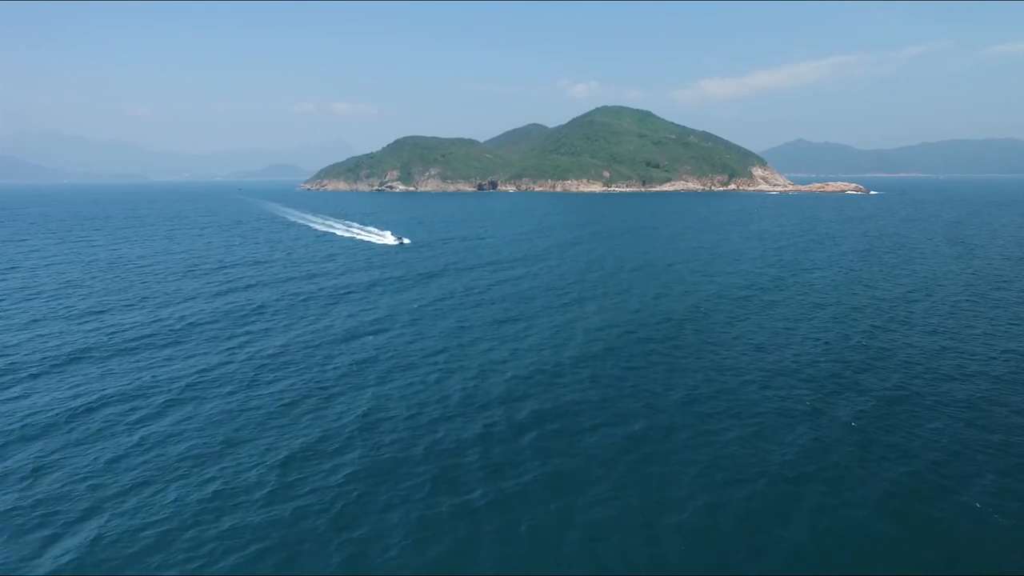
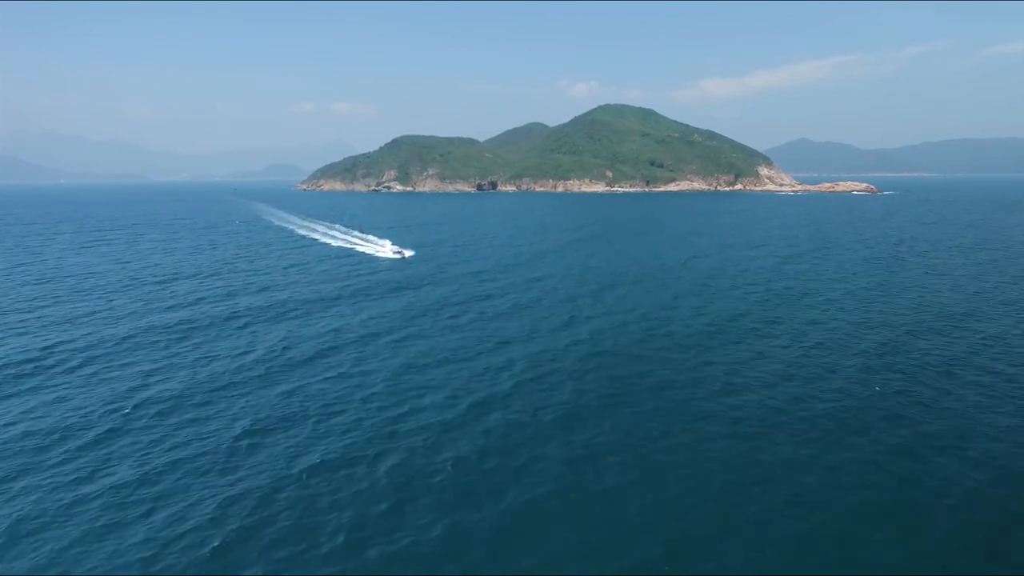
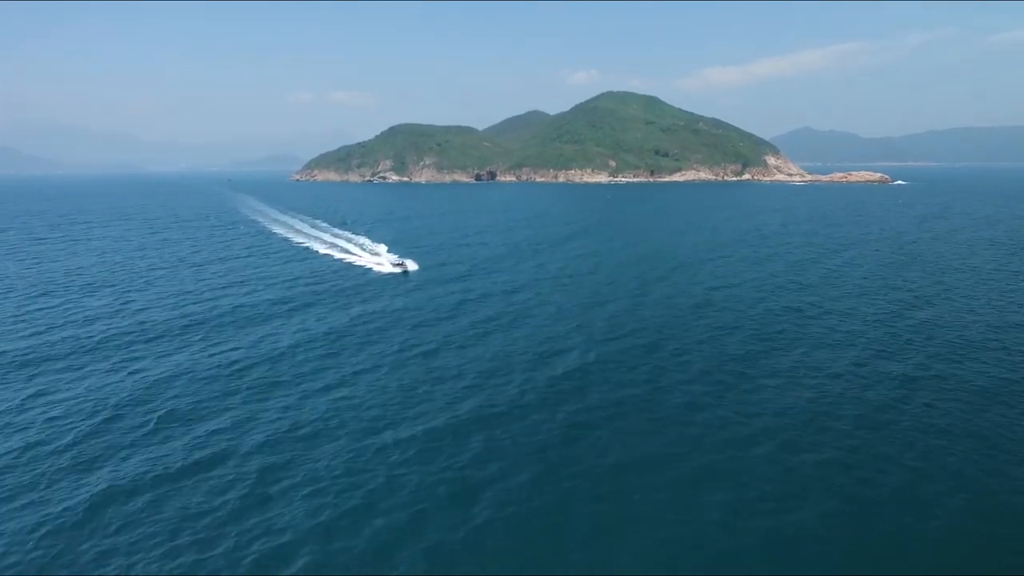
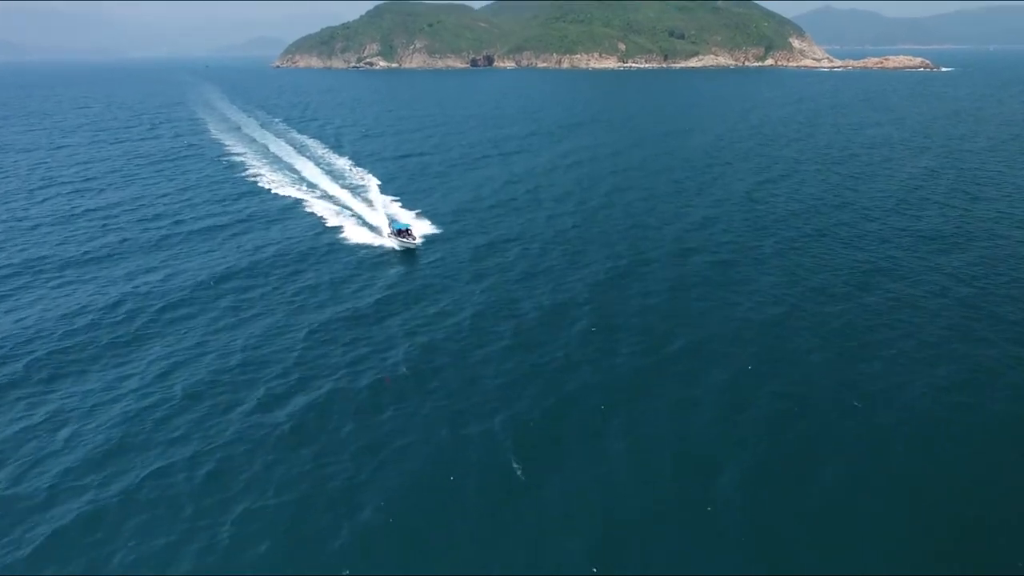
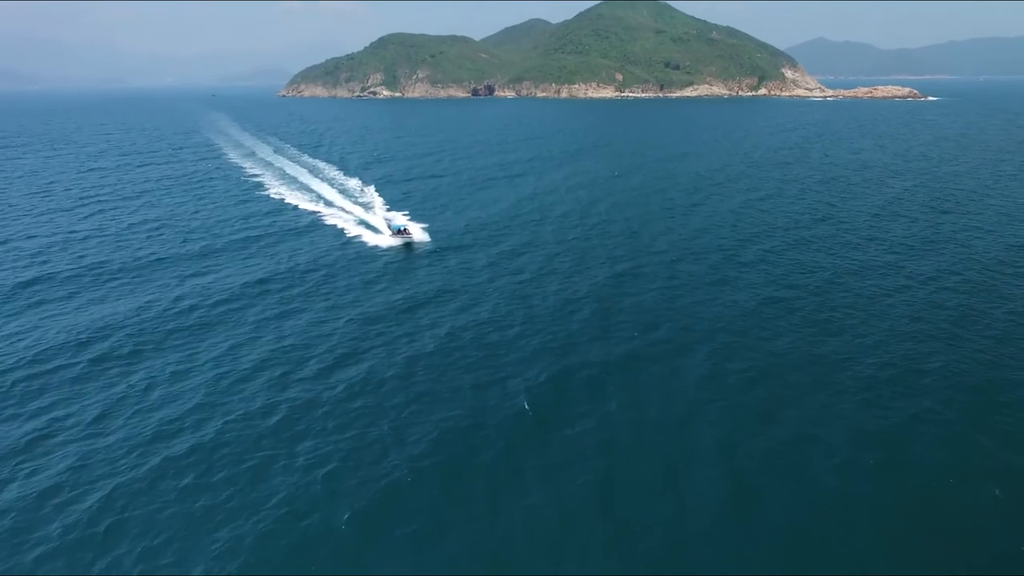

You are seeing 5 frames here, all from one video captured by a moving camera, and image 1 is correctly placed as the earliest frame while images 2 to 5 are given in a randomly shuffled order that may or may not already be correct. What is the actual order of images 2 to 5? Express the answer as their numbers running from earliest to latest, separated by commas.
2, 3, 5, 4
